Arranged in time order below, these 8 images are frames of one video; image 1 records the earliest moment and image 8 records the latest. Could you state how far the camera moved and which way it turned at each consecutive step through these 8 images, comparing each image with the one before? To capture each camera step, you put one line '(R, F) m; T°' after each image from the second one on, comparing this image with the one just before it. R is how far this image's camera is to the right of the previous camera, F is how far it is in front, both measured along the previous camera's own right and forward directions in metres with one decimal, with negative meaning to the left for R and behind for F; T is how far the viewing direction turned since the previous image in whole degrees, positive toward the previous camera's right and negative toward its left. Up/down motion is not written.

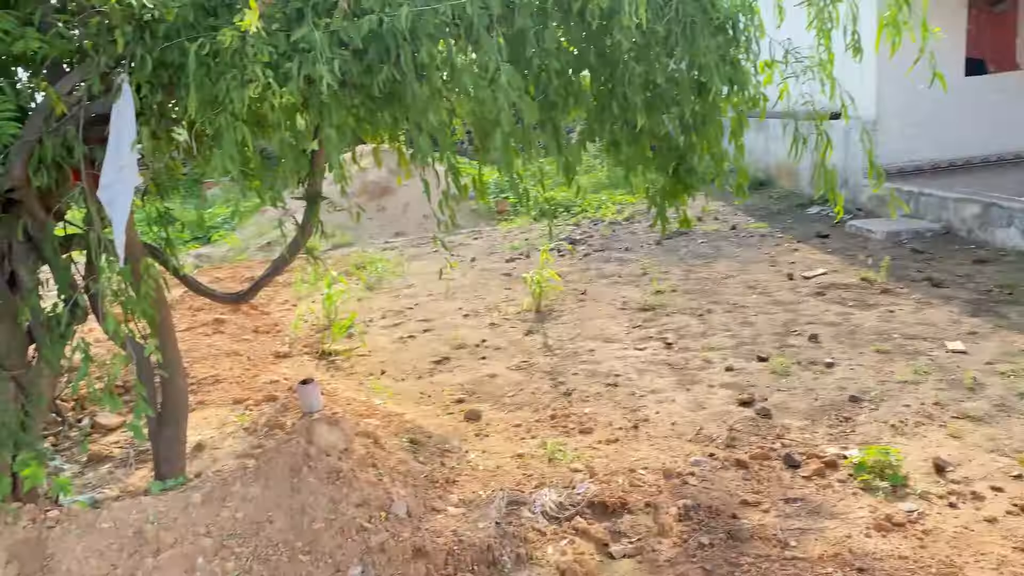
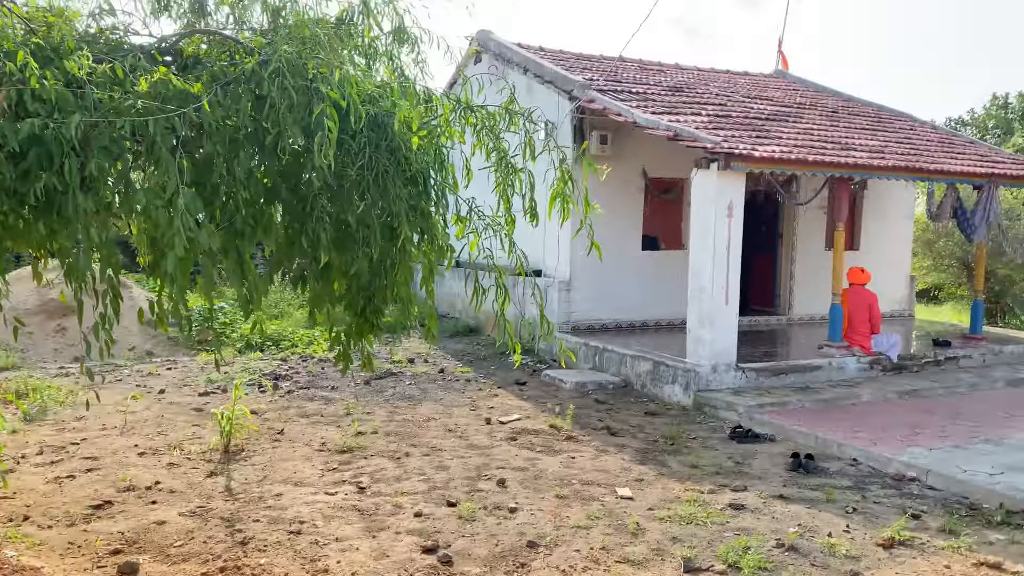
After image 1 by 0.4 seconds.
(+0.1, 0.0) m; +19°
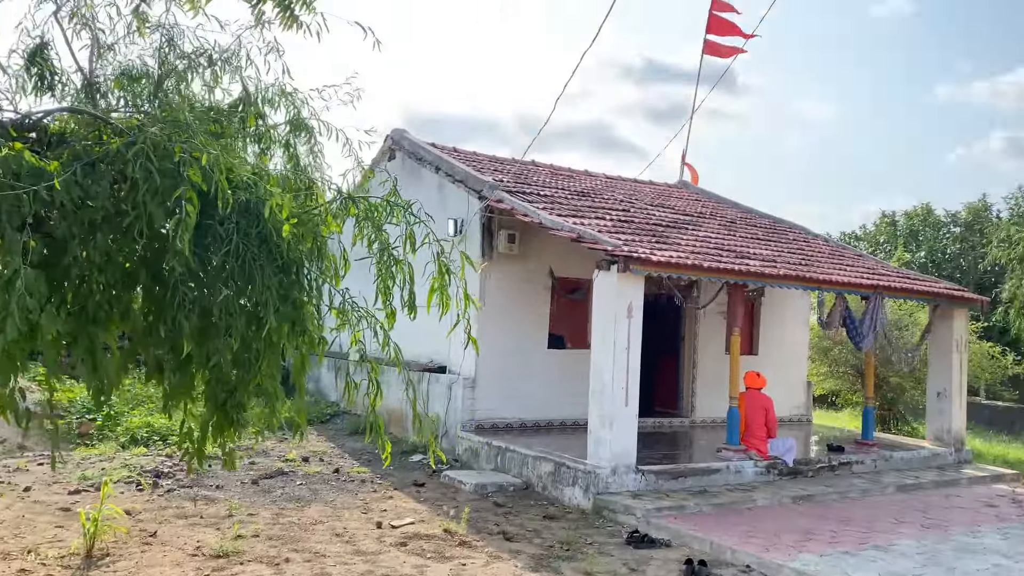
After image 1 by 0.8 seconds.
(+0.1, 0.0) m; +5°
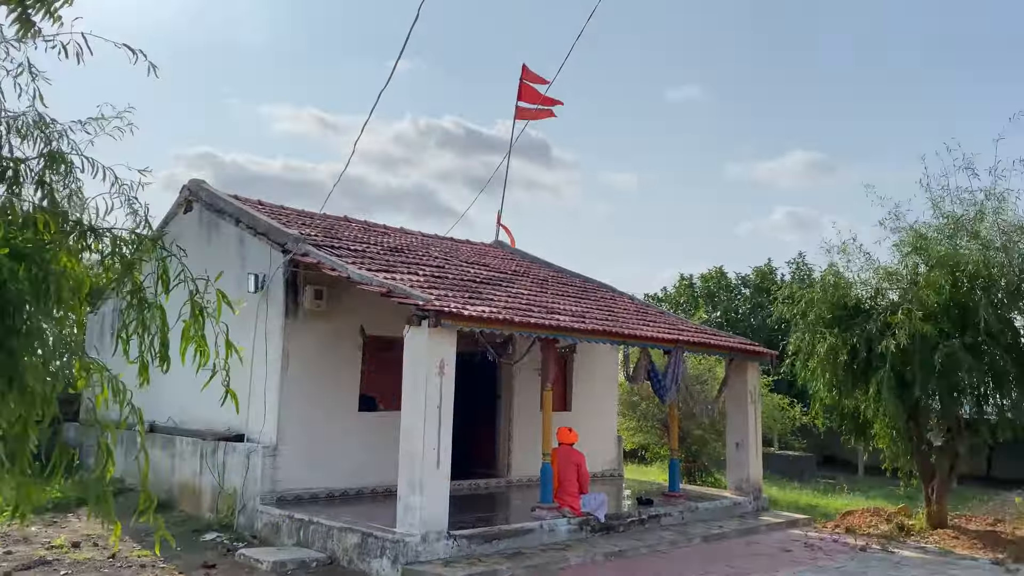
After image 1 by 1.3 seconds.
(-0.4, -0.5) m; -1°
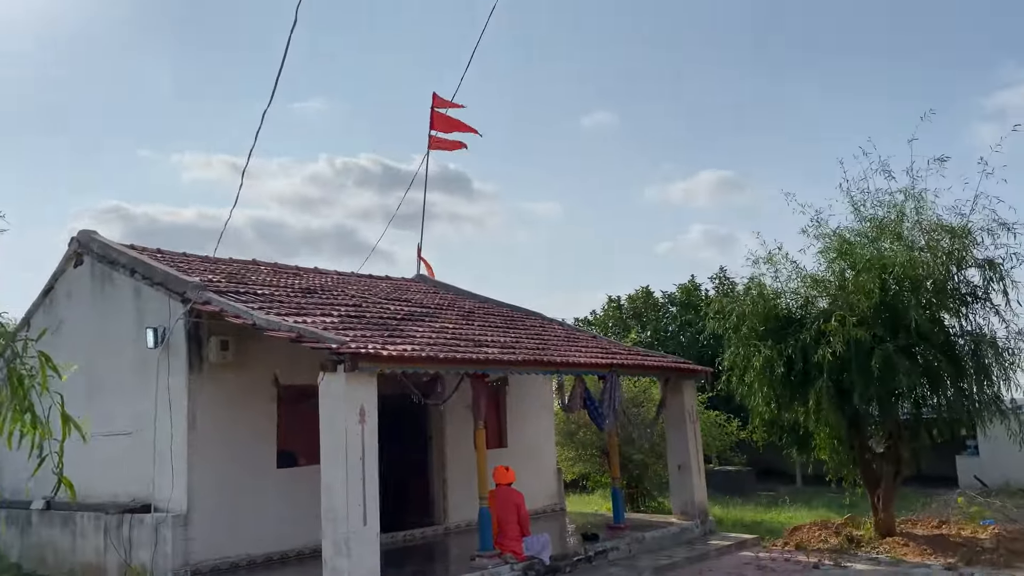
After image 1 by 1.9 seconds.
(+0.1, +0.5) m; +5°
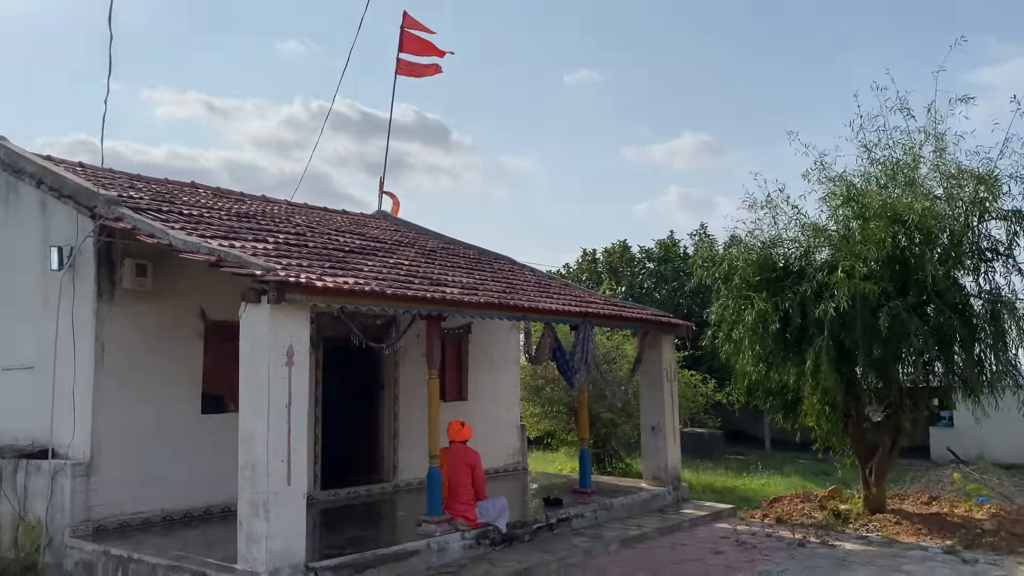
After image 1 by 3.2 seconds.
(+0.1, +1.2) m; +2°
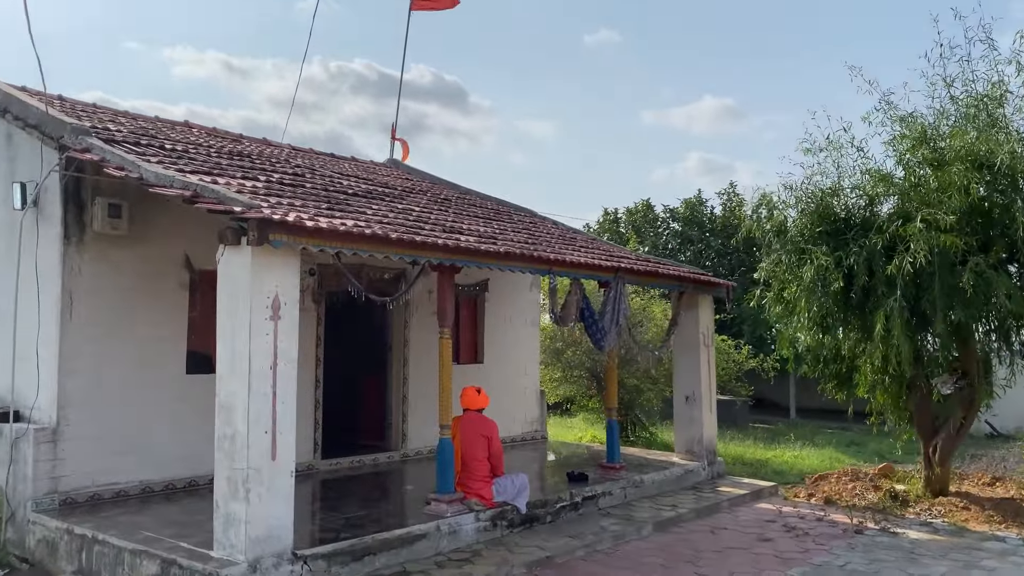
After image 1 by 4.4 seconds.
(-0.1, +1.0) m; -1°
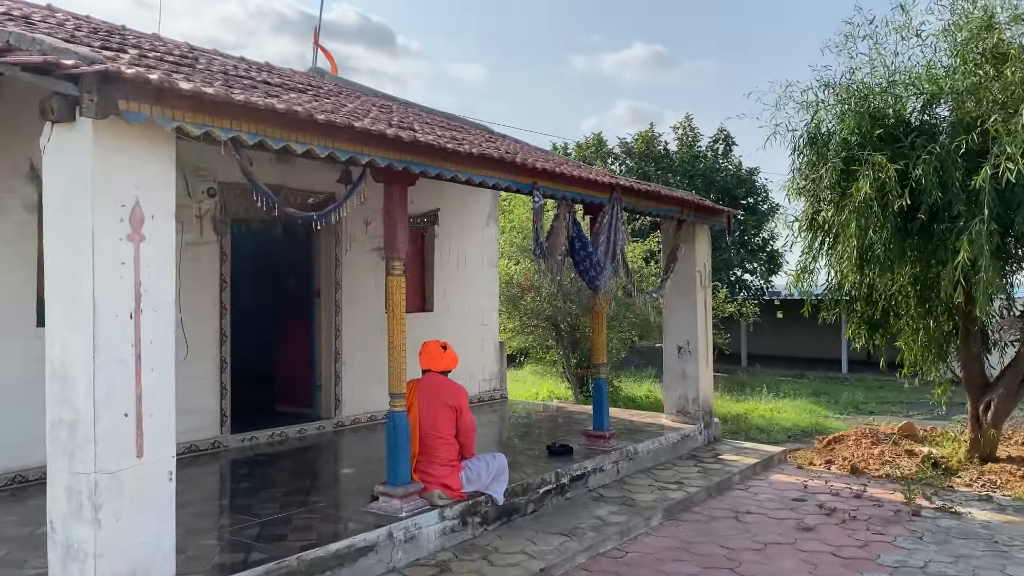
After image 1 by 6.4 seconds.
(-0.3, +1.9) m; +5°
